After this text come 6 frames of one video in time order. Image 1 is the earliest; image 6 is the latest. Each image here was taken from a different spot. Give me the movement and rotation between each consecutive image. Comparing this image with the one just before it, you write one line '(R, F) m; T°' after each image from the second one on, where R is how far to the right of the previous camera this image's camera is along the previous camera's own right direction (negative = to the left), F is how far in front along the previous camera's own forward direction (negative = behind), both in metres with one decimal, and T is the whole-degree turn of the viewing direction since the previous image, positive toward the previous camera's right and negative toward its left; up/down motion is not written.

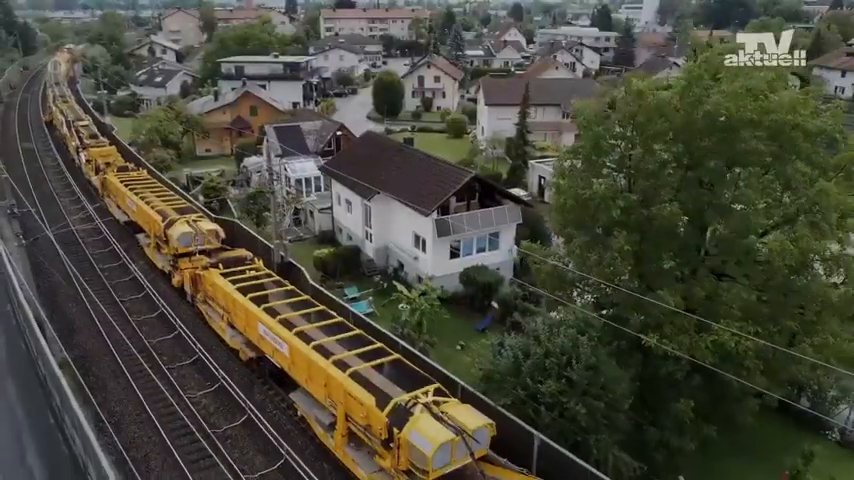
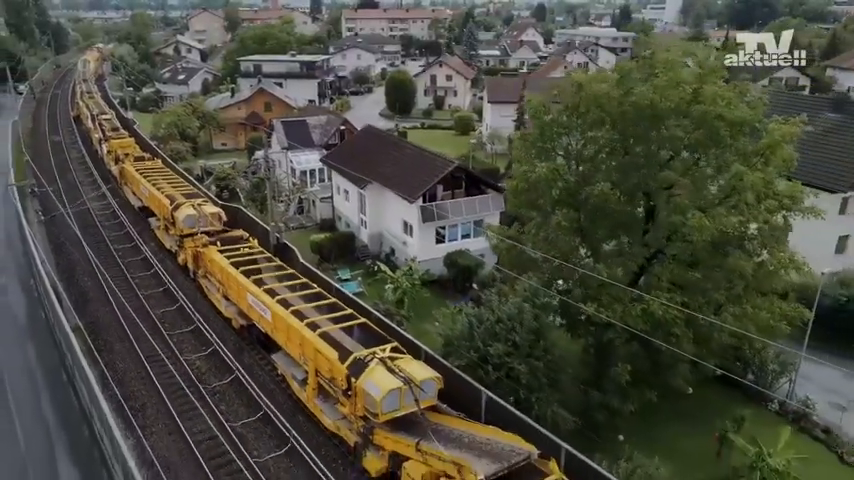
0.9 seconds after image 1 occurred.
(+1.0, -1.1) m; -2°
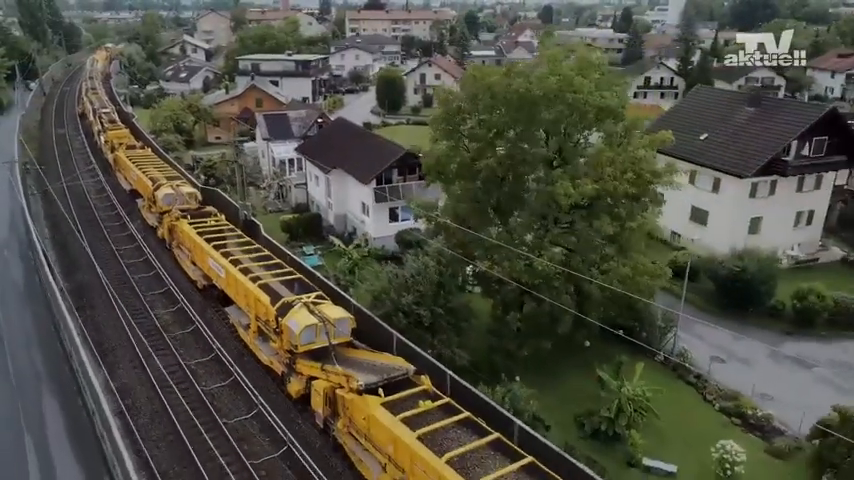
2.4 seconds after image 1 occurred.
(+1.7, -1.9) m; -1°
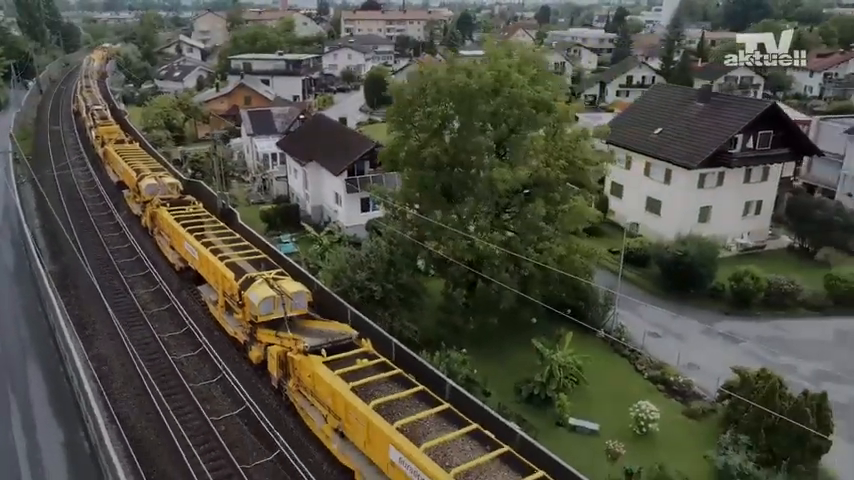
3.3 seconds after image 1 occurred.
(+1.0, -1.1) m; 0°
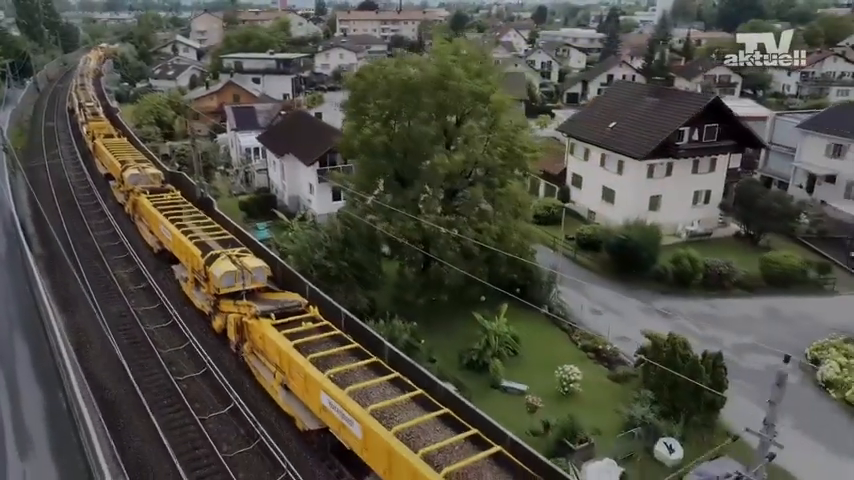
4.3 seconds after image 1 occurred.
(+1.1, -1.2) m; 0°
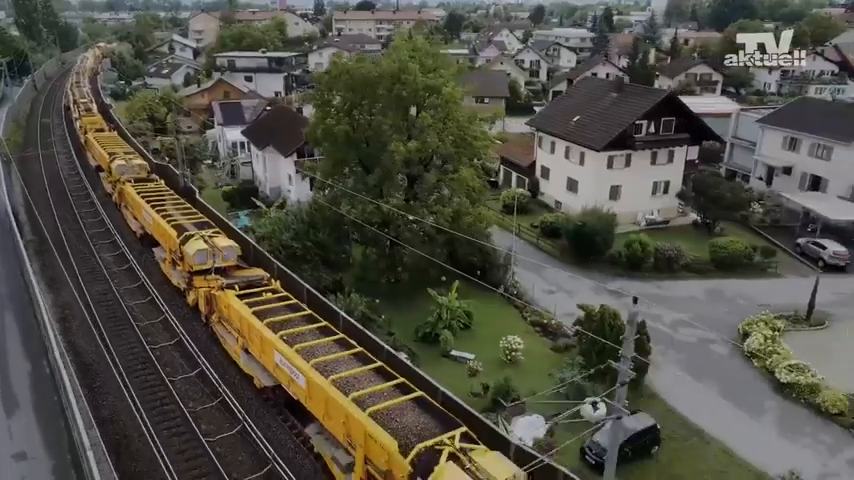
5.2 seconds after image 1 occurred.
(+1.0, -1.1) m; 0°
